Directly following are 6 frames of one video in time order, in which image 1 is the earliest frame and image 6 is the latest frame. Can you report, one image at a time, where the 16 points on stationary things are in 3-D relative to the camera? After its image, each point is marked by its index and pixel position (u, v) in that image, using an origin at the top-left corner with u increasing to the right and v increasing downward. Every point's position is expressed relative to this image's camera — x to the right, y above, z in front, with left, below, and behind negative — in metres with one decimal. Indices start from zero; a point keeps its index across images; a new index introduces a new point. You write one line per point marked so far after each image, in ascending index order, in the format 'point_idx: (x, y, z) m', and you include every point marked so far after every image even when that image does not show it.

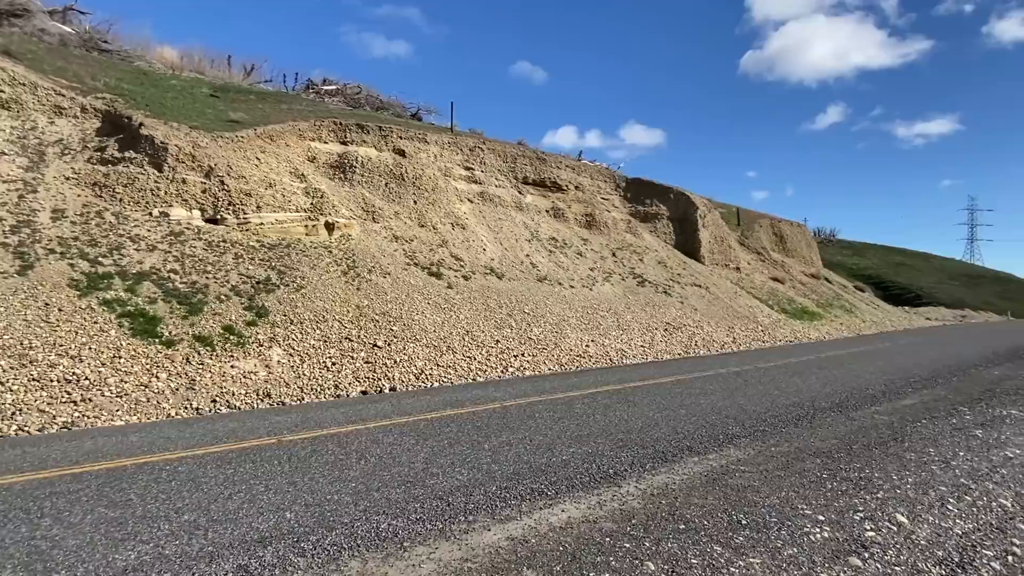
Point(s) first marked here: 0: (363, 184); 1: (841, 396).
0: (-5.4, +3.7, +19.4) m
1: (+3.8, -1.3, +6.3) m
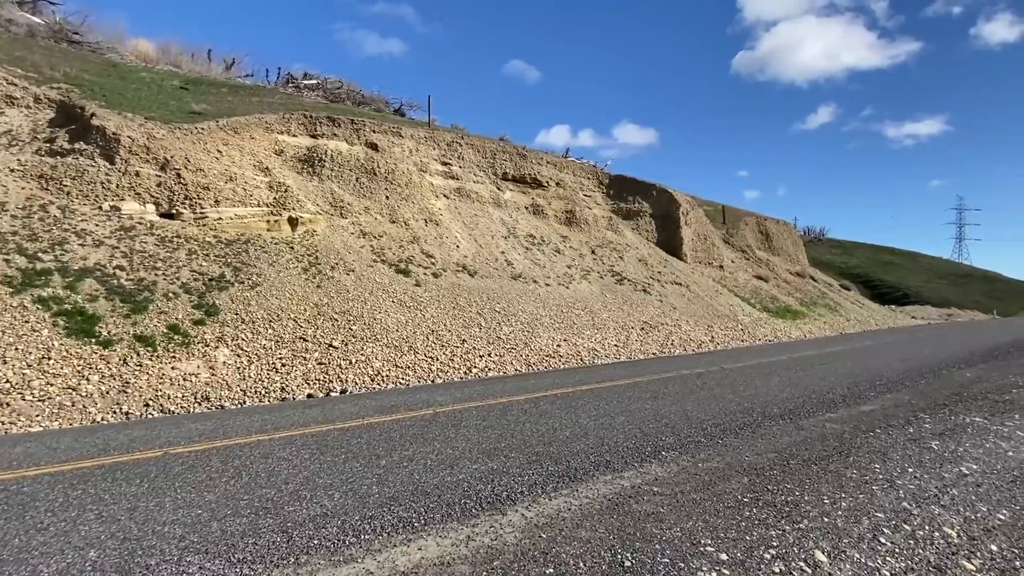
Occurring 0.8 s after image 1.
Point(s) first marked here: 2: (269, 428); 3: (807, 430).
0: (-6.3, +3.8, +18.8) m
1: (+3.1, -1.2, +5.8) m
2: (-2.5, -1.5, +5.7) m
3: (+2.5, -1.2, +4.5) m
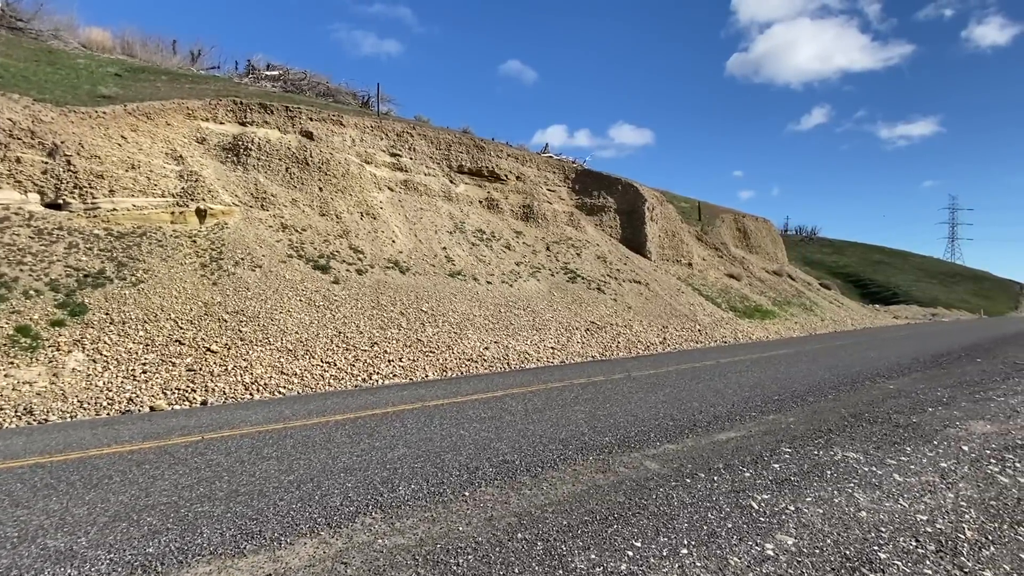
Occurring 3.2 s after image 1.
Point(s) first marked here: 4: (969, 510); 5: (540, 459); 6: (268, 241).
0: (-8.3, +3.9, +17.5) m
1: (+1.2, -1.2, +4.7) m
2: (-4.4, -1.4, +4.4) m
3: (+0.6, -1.2, +3.4) m
4: (+2.6, -1.3, +3.1) m
5: (+0.2, -1.2, +3.7) m
6: (-6.7, +1.3, +14.8) m
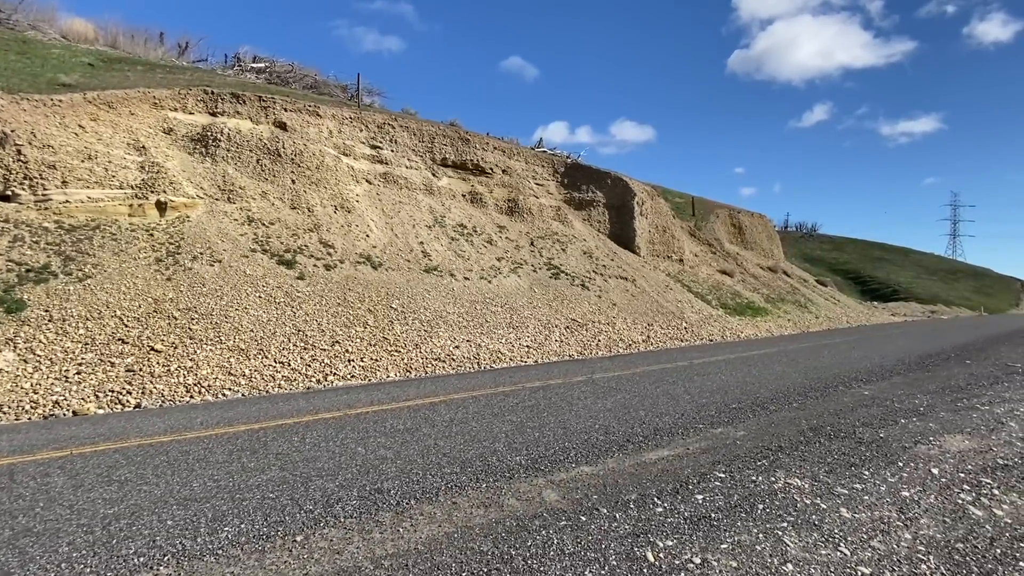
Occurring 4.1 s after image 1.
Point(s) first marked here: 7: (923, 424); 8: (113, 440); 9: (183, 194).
0: (-8.9, +4.0, +16.9) m
1: (+0.5, -1.1, +4.1) m
2: (-5.1, -1.4, +3.8) m
3: (-0.1, -1.1, +2.8) m
4: (+1.9, -1.2, +2.5) m
5: (-0.5, -1.1, +3.1) m
6: (-7.4, +1.4, +14.2) m
7: (+3.5, -1.2, +4.6) m
8: (-3.6, -1.3, +4.8) m
9: (-9.0, +2.6, +14.7) m
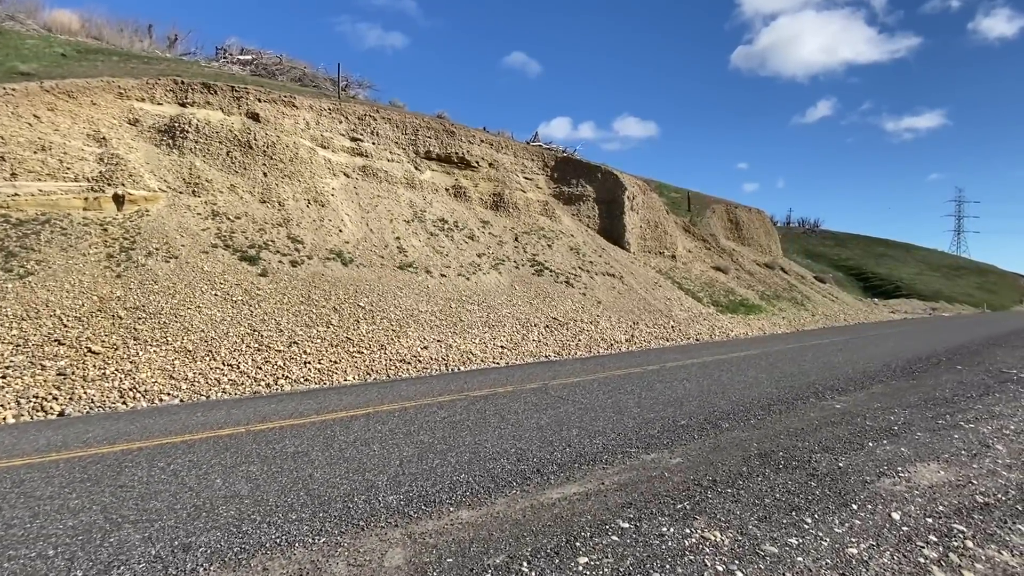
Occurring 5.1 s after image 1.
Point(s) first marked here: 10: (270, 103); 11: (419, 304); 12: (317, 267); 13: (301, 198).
0: (-9.6, +4.1, +16.3) m
1: (-0.2, -1.2, +3.4) m
2: (-5.8, -1.4, +3.2) m
3: (-0.8, -1.2, +2.1) m
4: (+1.2, -1.3, +1.9) m
5: (-1.2, -1.2, +2.5) m
6: (-8.1, +1.5, +13.6) m
7: (+2.8, -1.2, +3.9) m
8: (-4.3, -1.4, +4.2) m
9: (-9.6, +2.7, +14.1) m
10: (-8.6, +6.6, +19.2) m
11: (-2.5, -0.4, +14.5) m
12: (-5.2, +0.6, +14.3) m
13: (-6.7, +2.8, +16.9) m
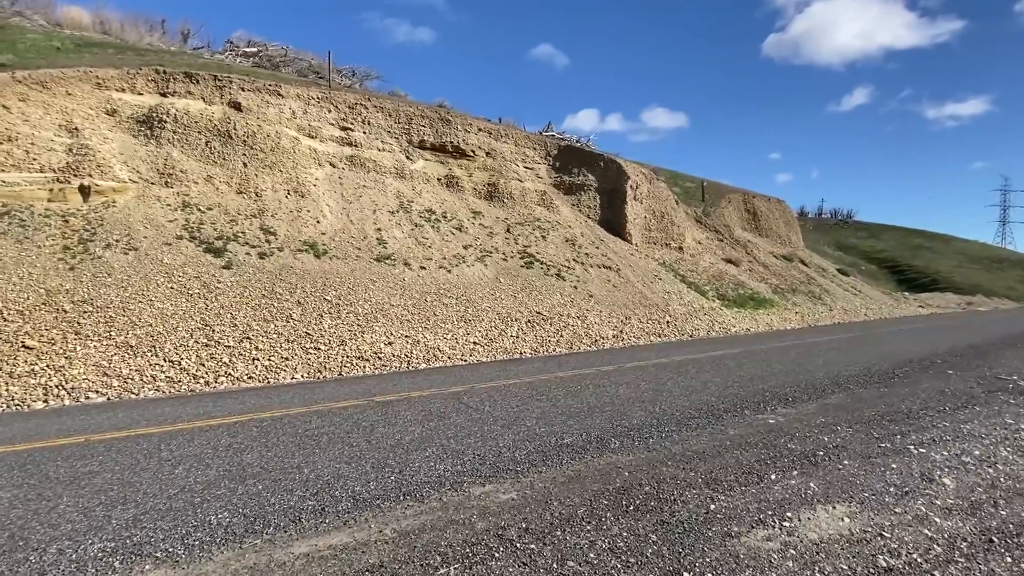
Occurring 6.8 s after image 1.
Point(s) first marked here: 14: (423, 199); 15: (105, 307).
0: (-10.1, +4.3, +16.0) m
1: (-1.4, -1.1, +2.8) m
2: (-7.0, -1.3, +2.8) m
3: (-2.0, -1.1, +1.5) m
4: (0.0, -1.3, +1.1) m
5: (-2.4, -1.1, +1.9) m
6: (-8.7, +1.7, +13.2) m
7: (+1.7, -1.1, +3.1) m
8: (-5.3, -1.3, +3.7) m
9: (-10.2, +2.8, +13.8) m
10: (-8.9, +6.8, +18.8) m
11: (-3.1, -0.3, +13.9) m
12: (-5.8, +0.7, +13.9) m
13: (-7.1, +3.0, +16.5) m
14: (-3.2, +3.2, +19.6) m
15: (-7.8, -0.4, +10.3) m
